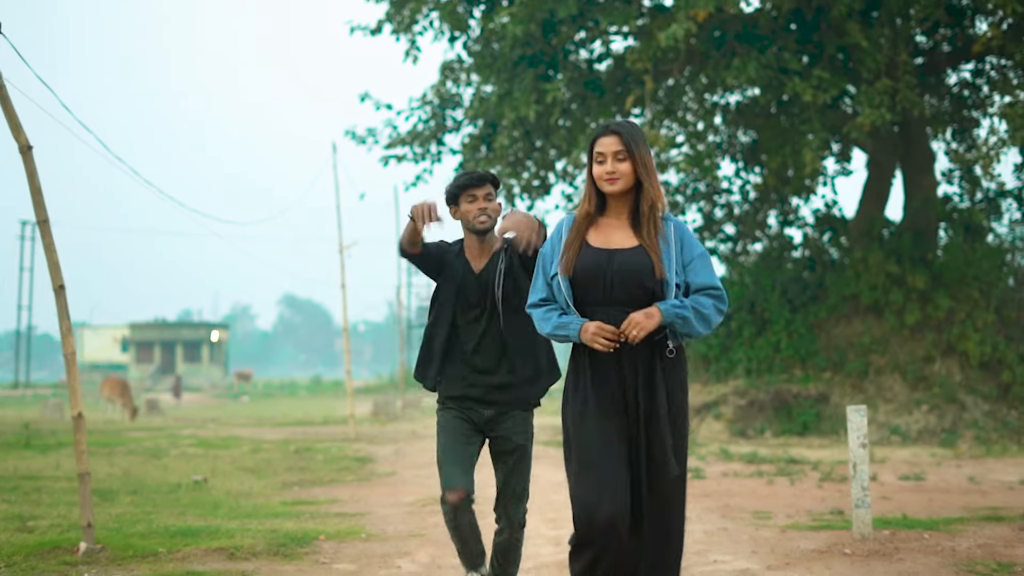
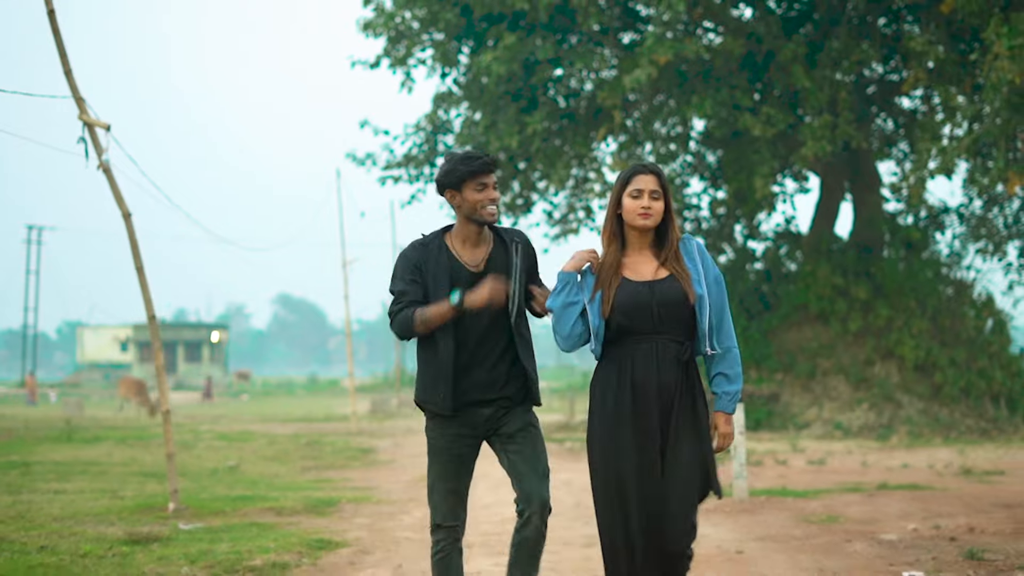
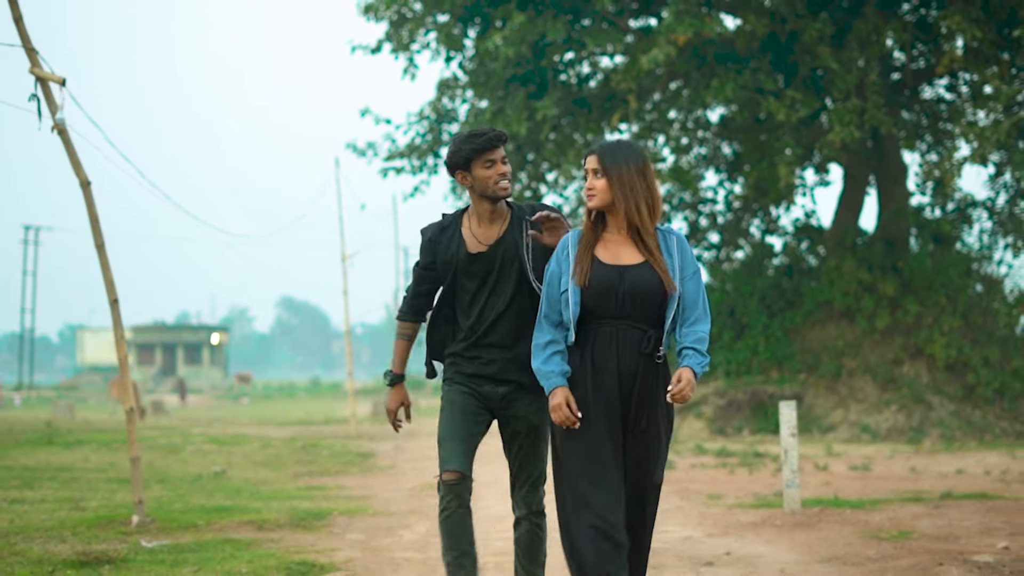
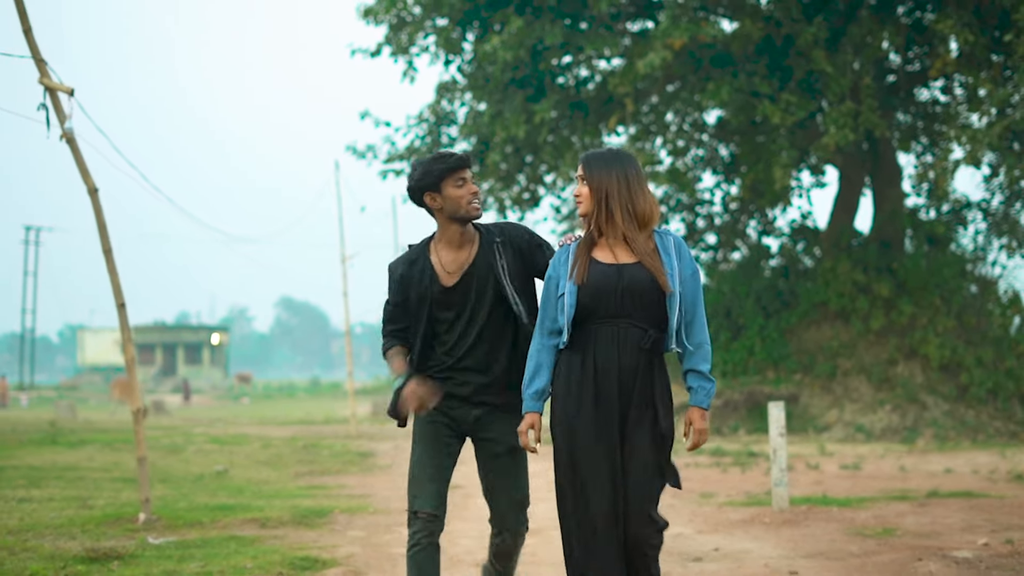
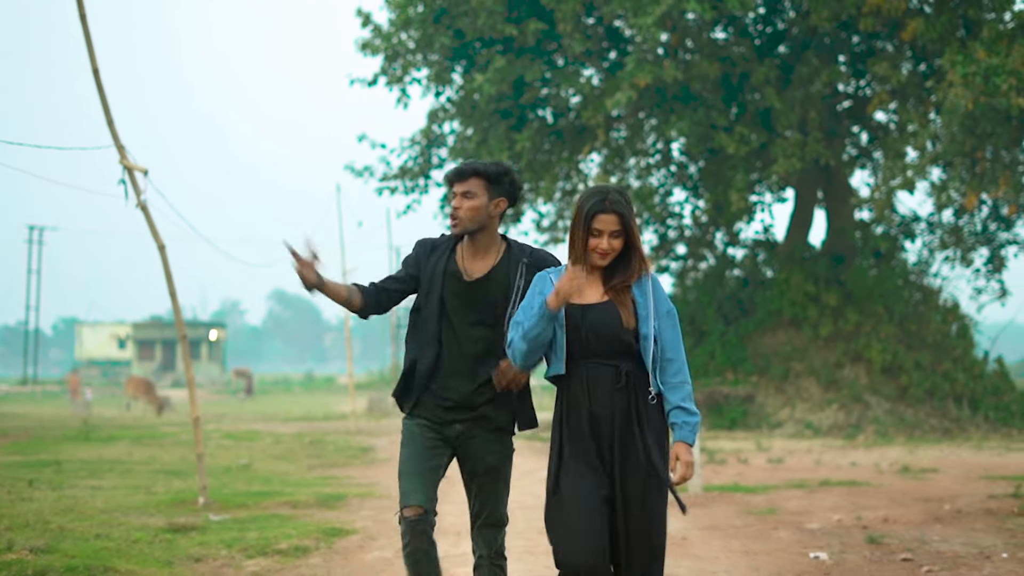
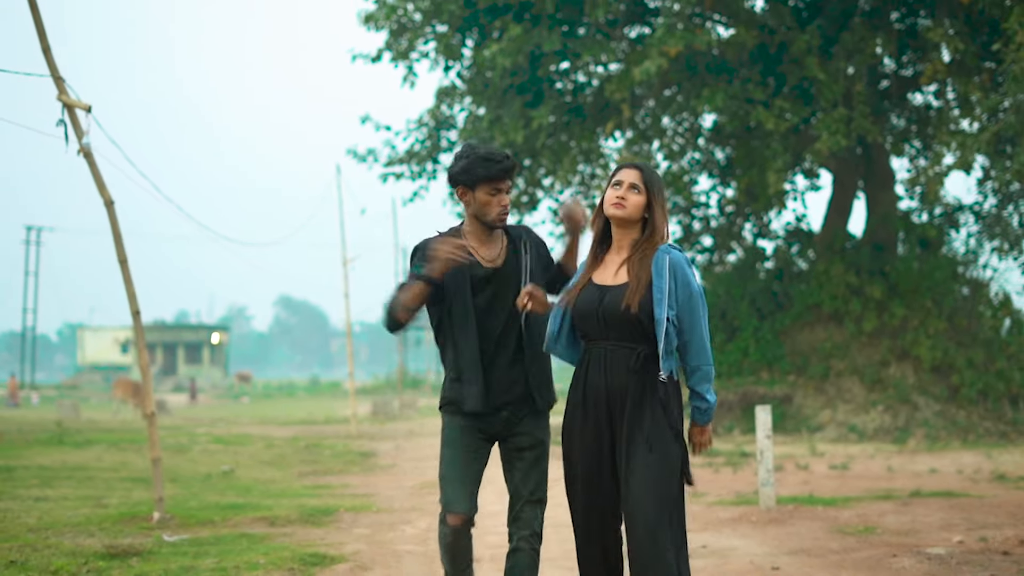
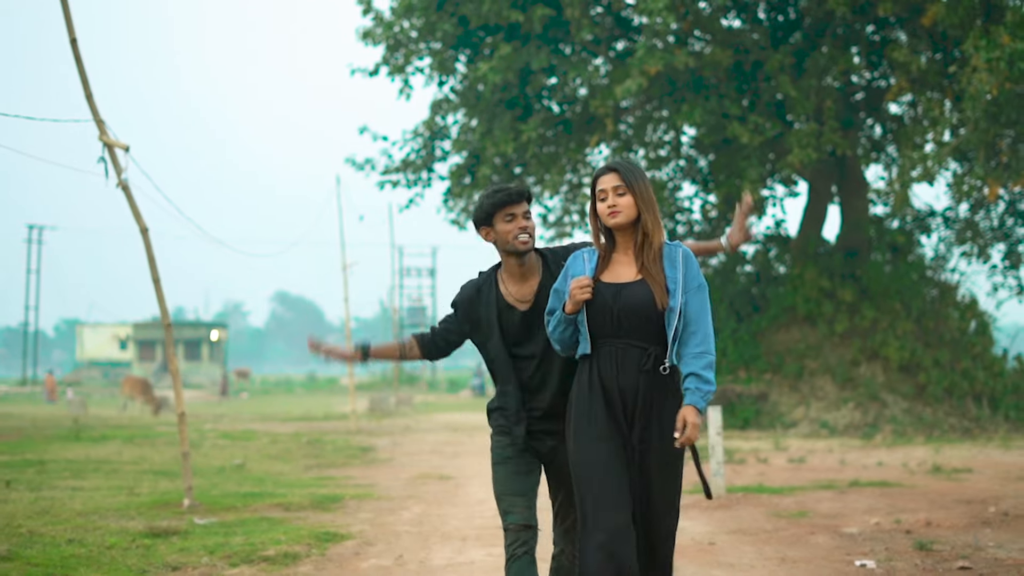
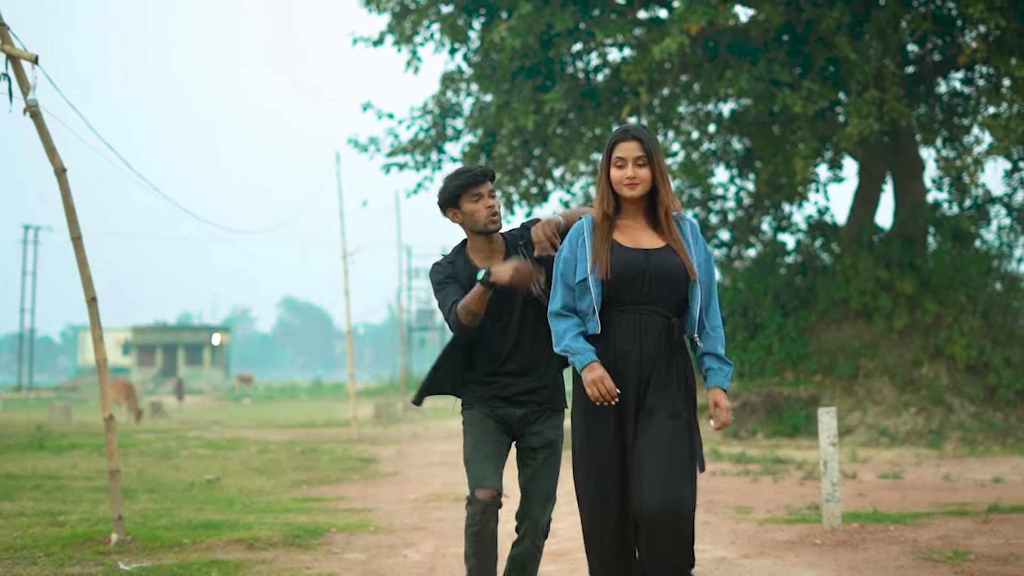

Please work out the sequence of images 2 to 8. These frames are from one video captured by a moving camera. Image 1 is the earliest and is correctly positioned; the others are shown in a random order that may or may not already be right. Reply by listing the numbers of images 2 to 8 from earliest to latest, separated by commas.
8, 3, 4, 6, 2, 7, 5
